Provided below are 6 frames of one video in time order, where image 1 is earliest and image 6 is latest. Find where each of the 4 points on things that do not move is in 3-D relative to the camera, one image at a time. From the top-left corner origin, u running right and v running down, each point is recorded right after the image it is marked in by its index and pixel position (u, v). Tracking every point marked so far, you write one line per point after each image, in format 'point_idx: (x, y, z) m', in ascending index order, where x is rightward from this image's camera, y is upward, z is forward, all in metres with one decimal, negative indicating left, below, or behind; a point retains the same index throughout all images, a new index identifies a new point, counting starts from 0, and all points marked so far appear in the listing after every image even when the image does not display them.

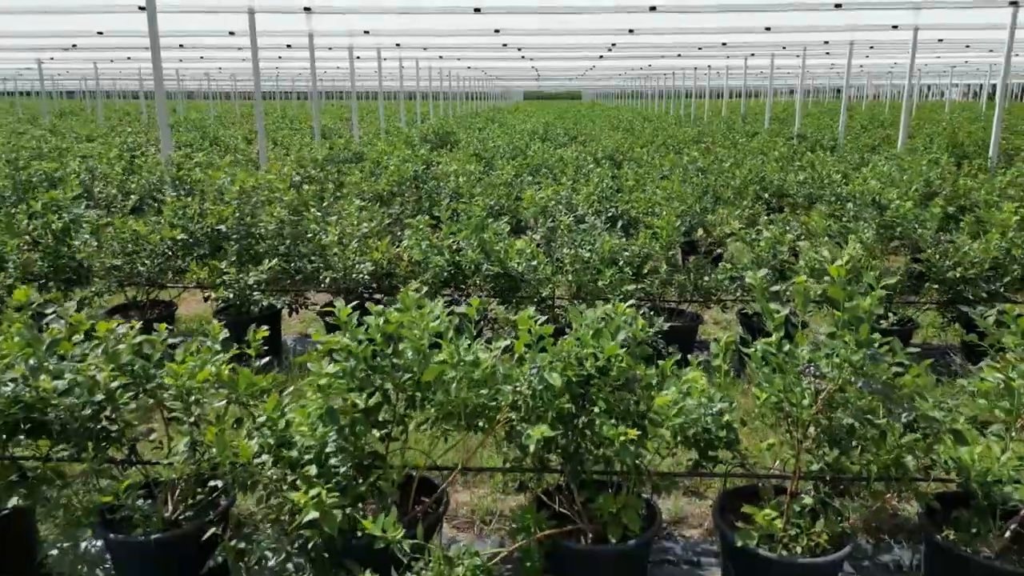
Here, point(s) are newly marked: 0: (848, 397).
0: (+1.5, -0.5, +3.1) m
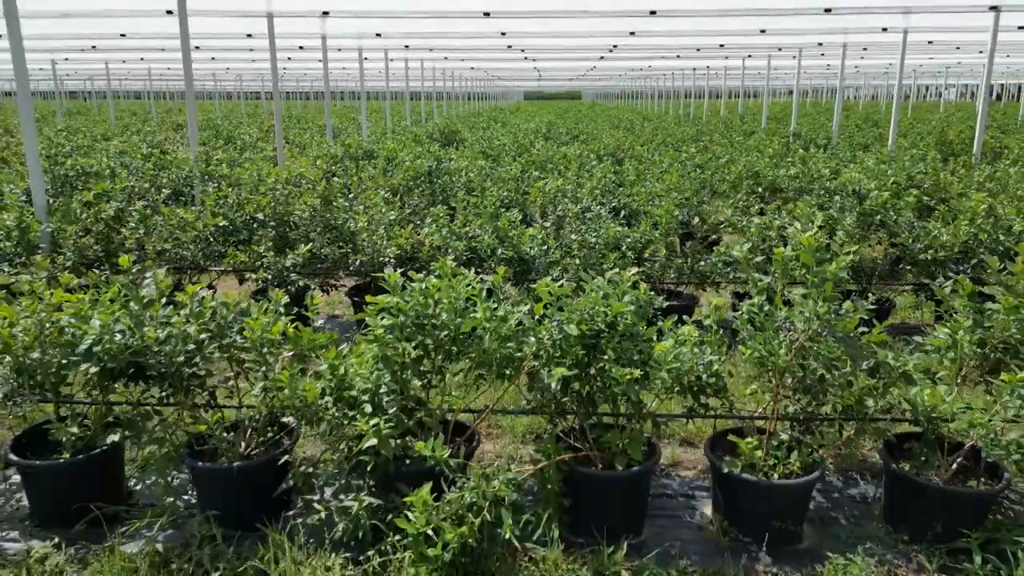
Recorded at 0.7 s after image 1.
0: (+1.7, -0.3, +3.7) m
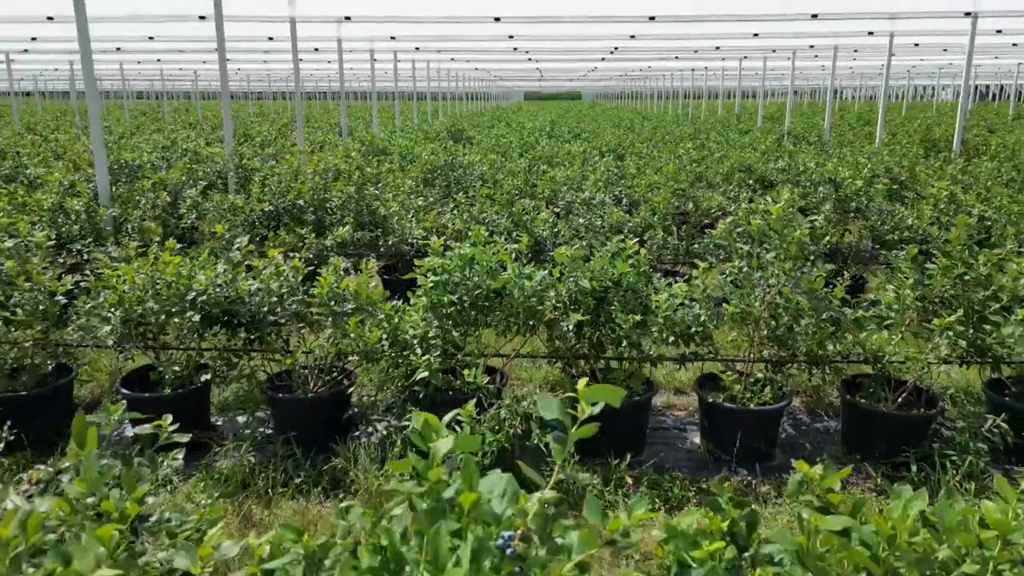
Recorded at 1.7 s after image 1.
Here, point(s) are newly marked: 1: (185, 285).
0: (+1.8, -0.1, +4.5) m
1: (-2.1, 0.0, +4.3) m
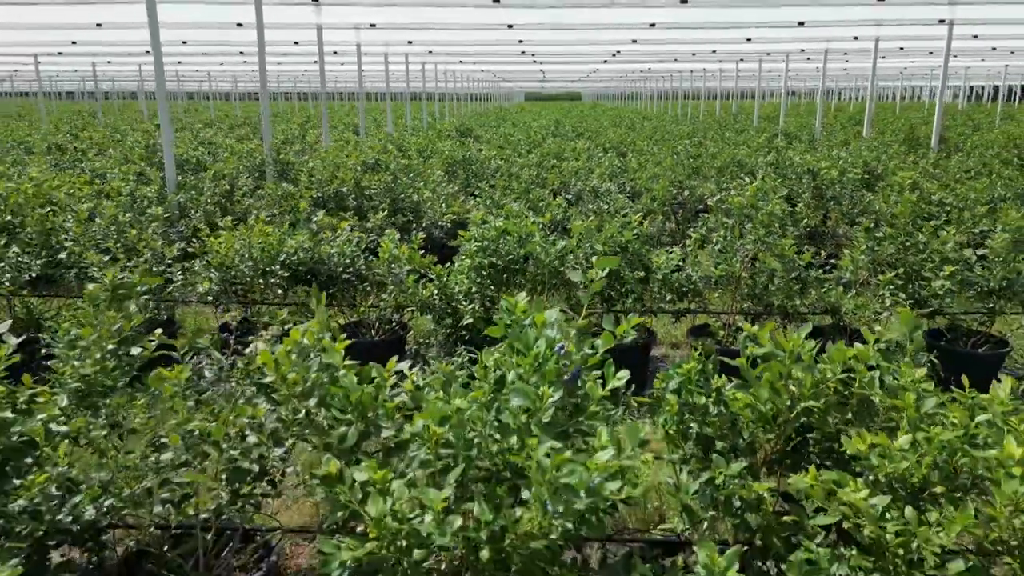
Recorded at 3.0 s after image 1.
0: (+2.0, +0.2, +5.5) m
1: (-1.9, +0.3, +5.3) m
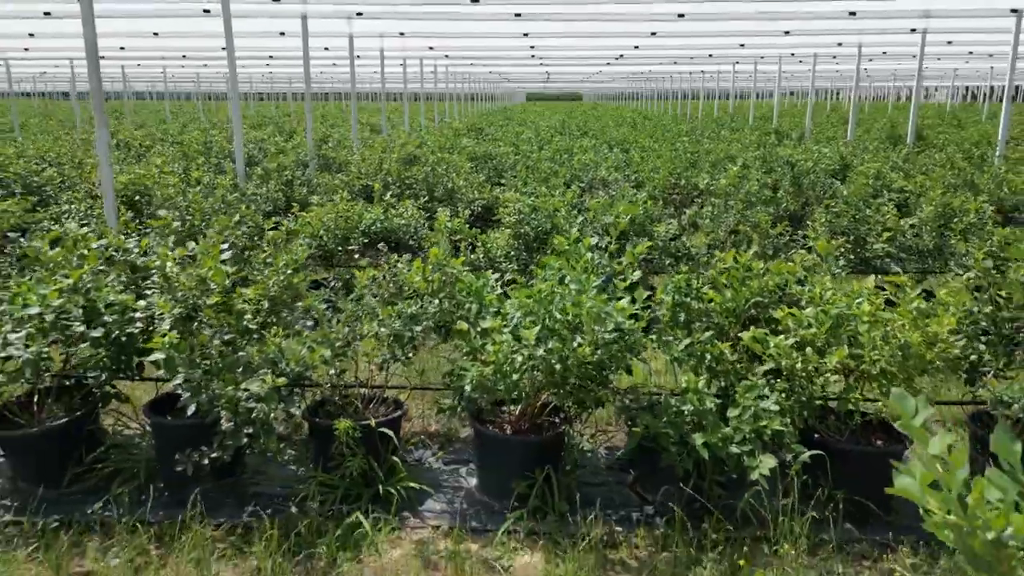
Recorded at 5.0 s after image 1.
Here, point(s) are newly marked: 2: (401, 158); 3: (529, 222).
0: (+2.3, +0.5, +6.9) m
1: (-1.6, +0.7, +6.7) m
2: (-1.9, +2.3, +11.5) m
3: (+0.2, +0.7, +6.9) m
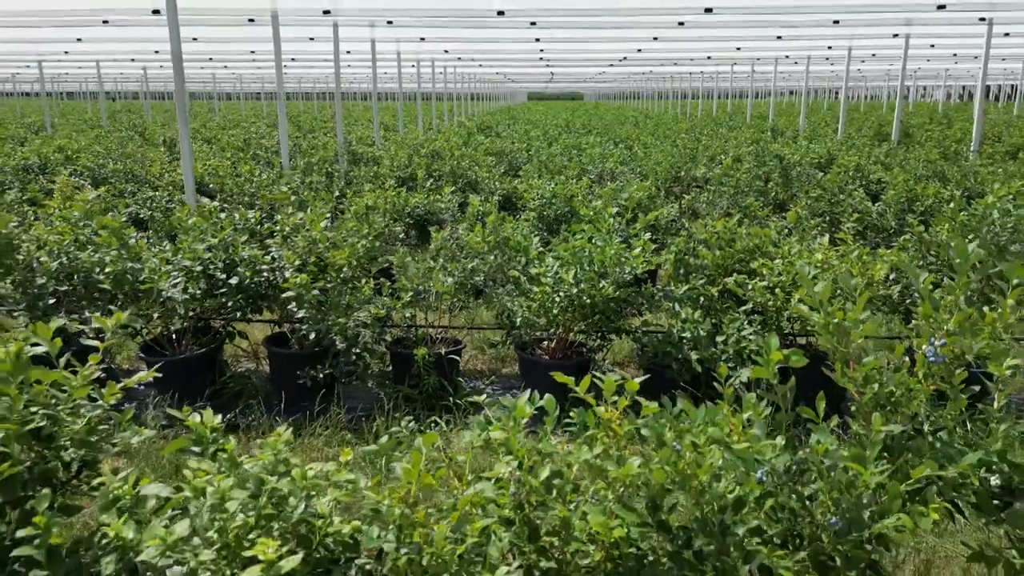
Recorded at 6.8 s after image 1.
0: (+2.6, +0.8, +8.0) m
1: (-1.3, +1.0, +7.8) m
2: (-1.6, +2.6, +12.6) m
3: (+0.4, +1.0, +8.0) m
